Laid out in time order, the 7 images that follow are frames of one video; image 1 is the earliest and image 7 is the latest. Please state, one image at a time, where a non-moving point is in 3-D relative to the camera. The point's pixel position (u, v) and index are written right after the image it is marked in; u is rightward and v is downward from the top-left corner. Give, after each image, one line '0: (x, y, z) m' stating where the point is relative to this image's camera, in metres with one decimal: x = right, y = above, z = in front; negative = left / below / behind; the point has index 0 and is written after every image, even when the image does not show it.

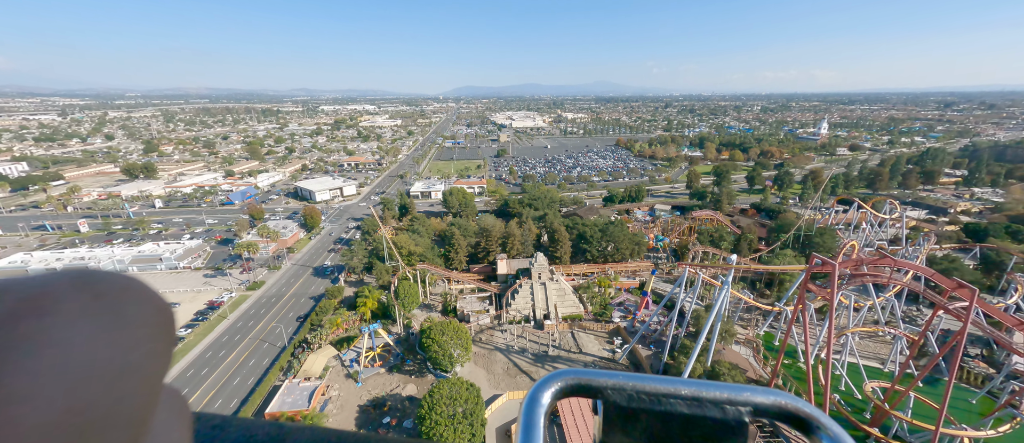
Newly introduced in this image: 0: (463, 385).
0: (-2.1, -6.7, +13.9) m
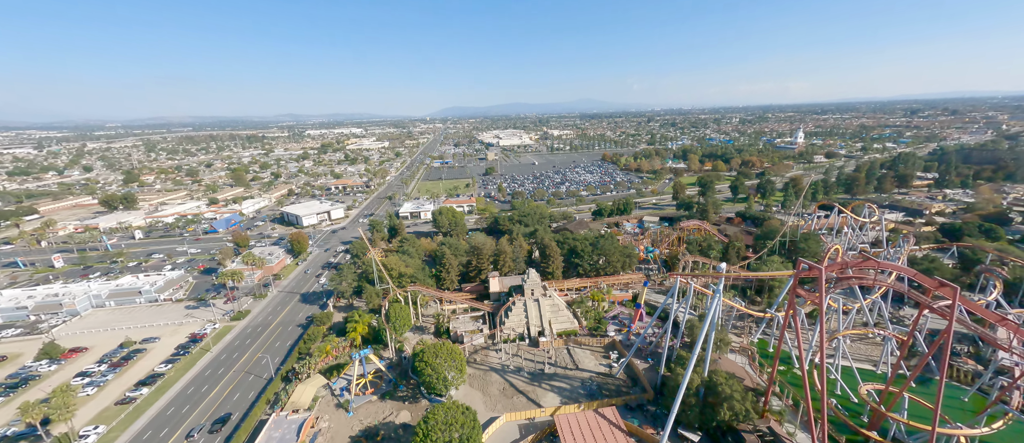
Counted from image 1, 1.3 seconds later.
0: (-2.2, -7.4, +13.5) m
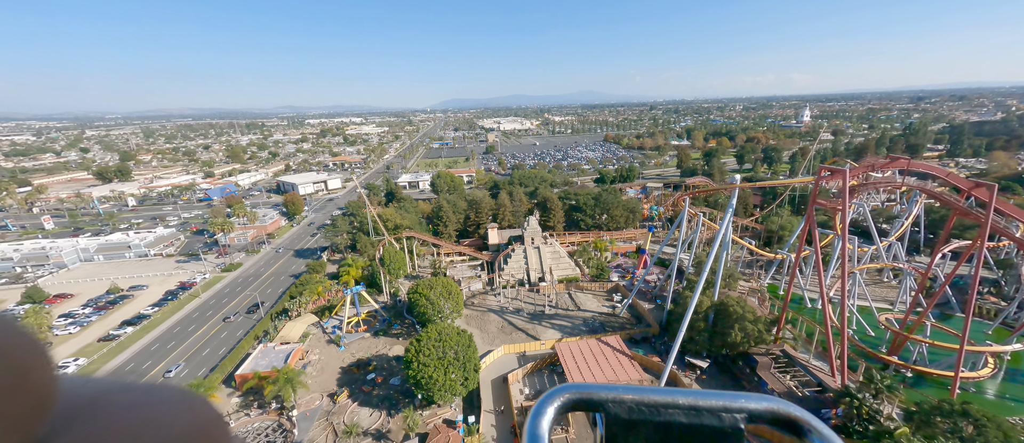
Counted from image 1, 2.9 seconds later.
0: (-2.3, -4.0, +12.7) m
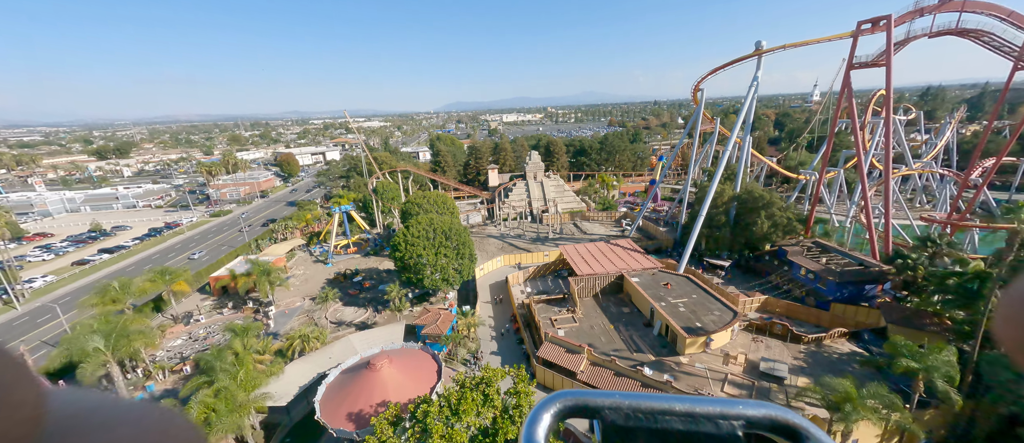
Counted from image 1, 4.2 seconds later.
0: (-2.3, +0.1, +11.5) m
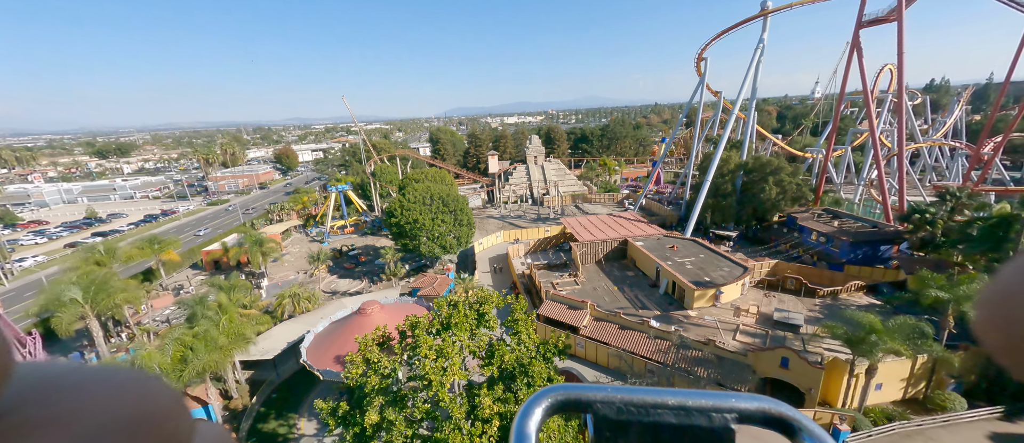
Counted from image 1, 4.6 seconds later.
0: (-2.3, +1.1, +11.2) m
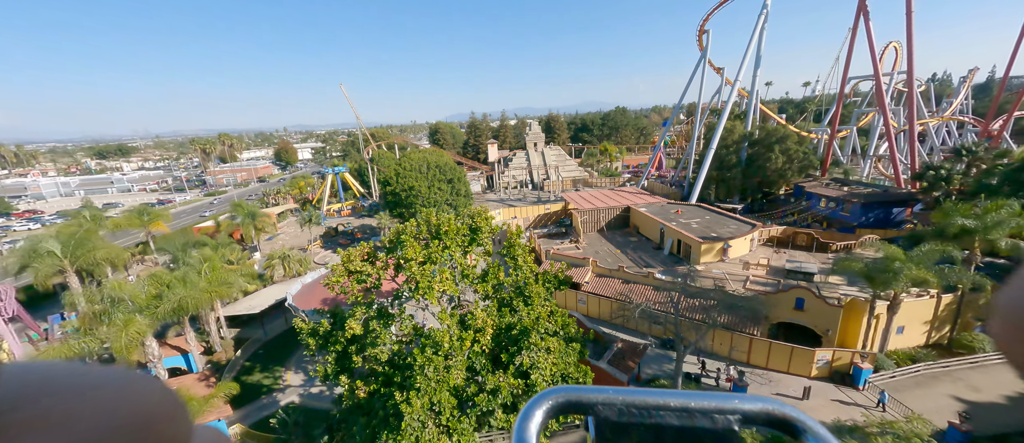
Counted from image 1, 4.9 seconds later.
0: (-2.3, +2.0, +10.9) m
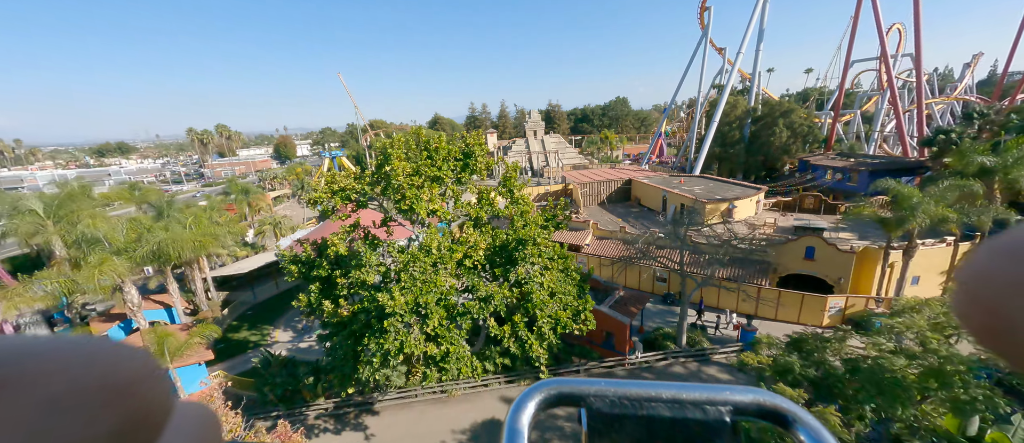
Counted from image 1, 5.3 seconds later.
0: (-2.4, +2.7, +10.7) m
